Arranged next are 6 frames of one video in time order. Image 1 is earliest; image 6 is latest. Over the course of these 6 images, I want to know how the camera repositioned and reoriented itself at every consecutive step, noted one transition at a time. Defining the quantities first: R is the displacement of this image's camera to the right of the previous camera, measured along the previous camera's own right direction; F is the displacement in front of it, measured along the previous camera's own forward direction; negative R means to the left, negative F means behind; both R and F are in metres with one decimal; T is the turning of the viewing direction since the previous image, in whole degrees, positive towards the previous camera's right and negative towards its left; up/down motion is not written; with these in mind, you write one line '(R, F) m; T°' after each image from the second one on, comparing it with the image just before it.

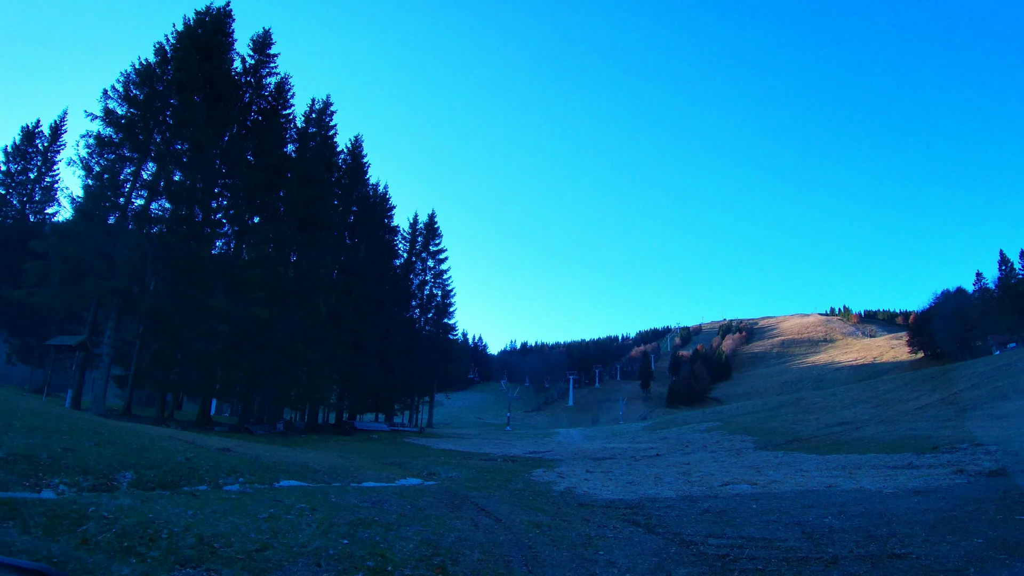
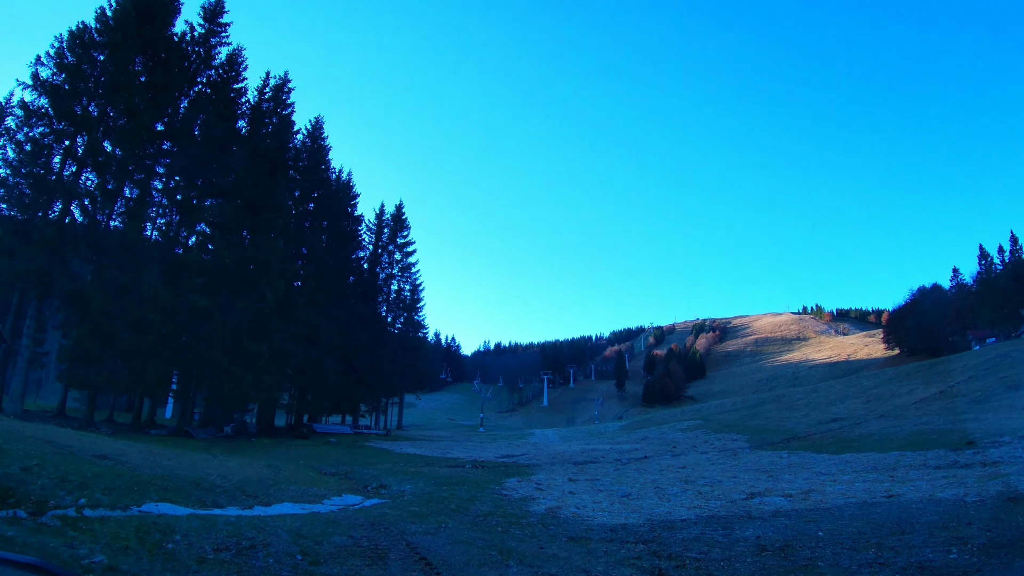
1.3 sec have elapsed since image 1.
(+0.1, +2.5) m; +2°
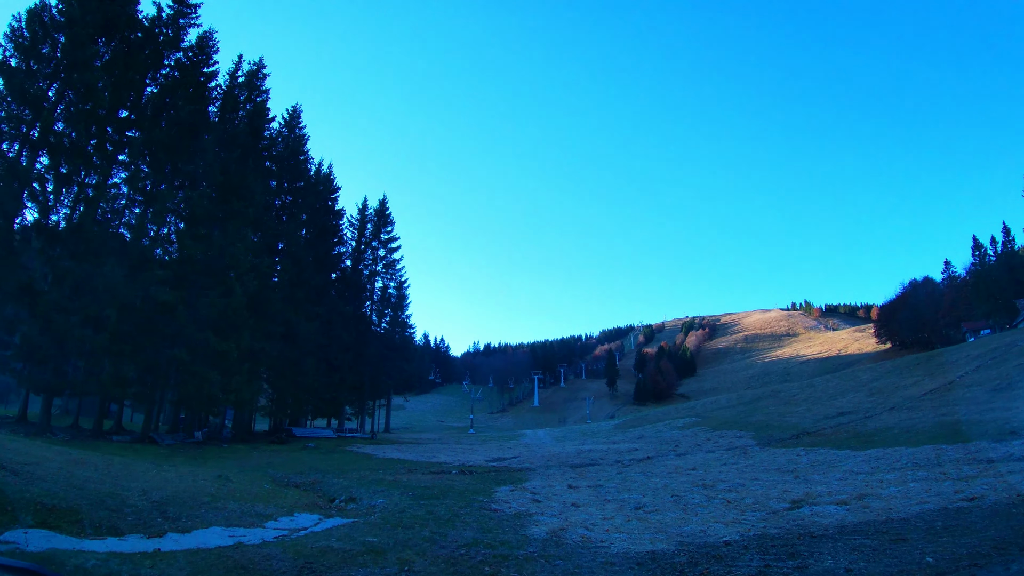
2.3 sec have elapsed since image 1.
(0.0, +1.6) m; +1°
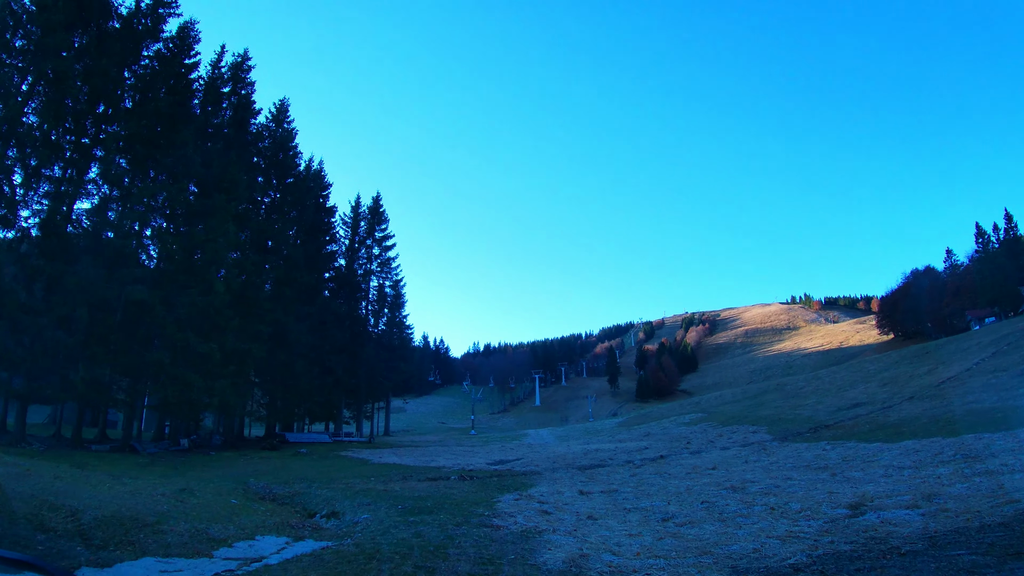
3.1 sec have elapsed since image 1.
(0.0, +1.2) m; 0°
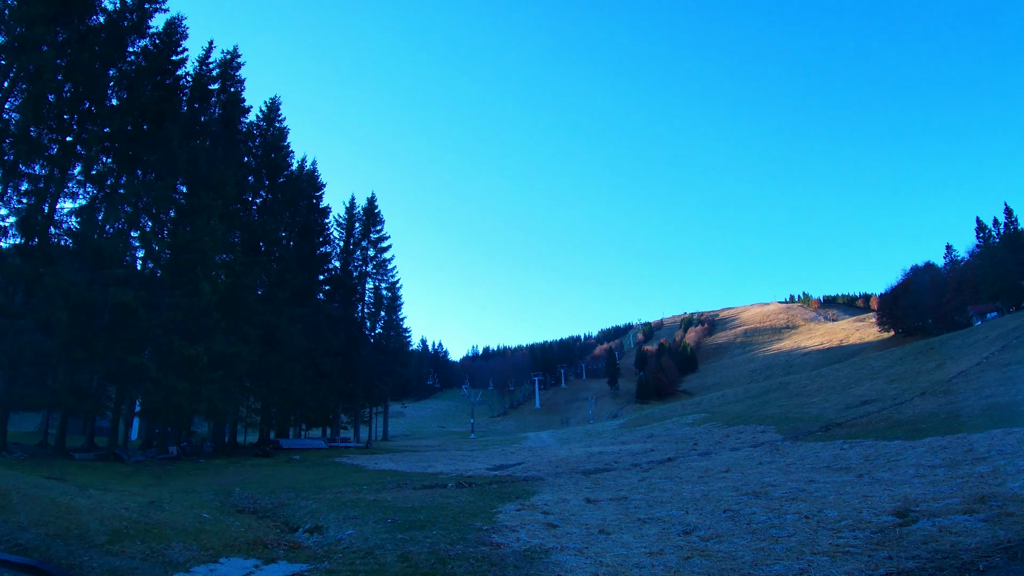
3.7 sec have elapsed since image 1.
(0.0, +0.8) m; 0°
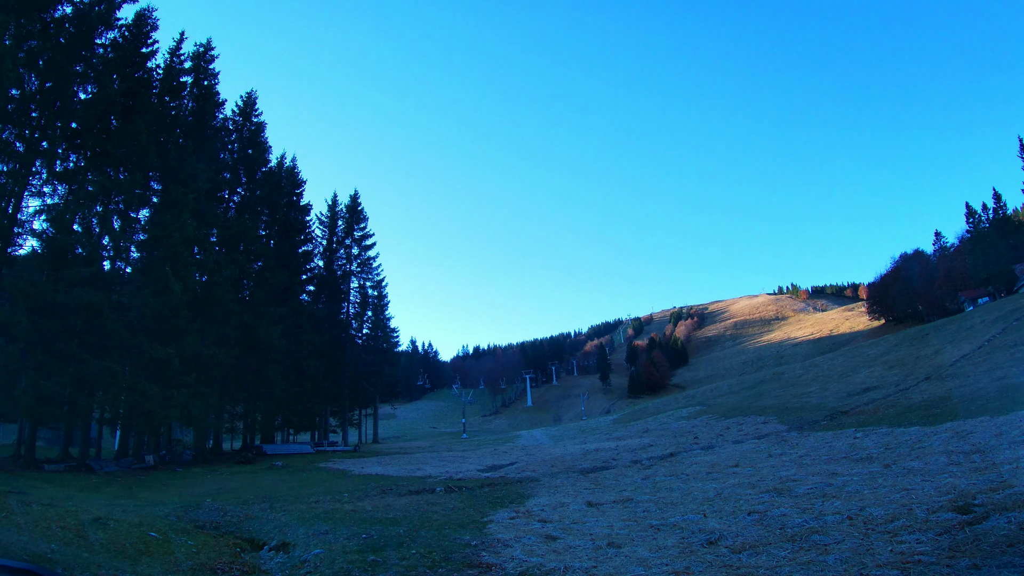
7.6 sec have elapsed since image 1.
(0.0, +0.9) m; +1°
